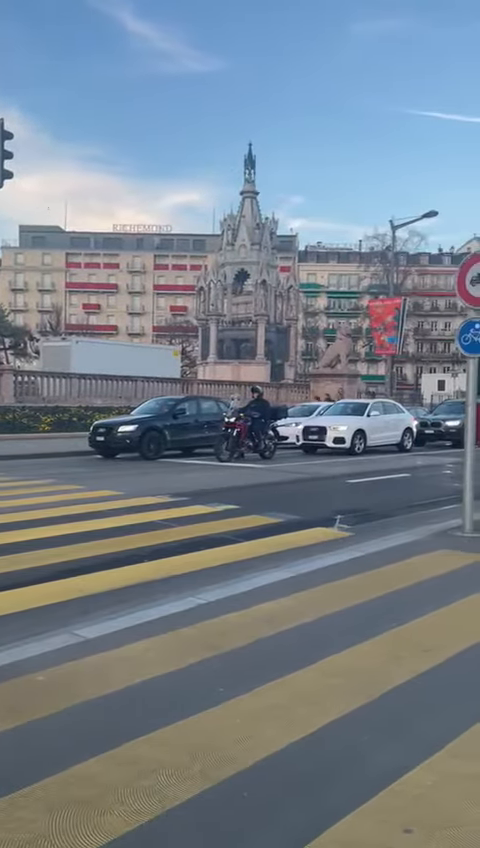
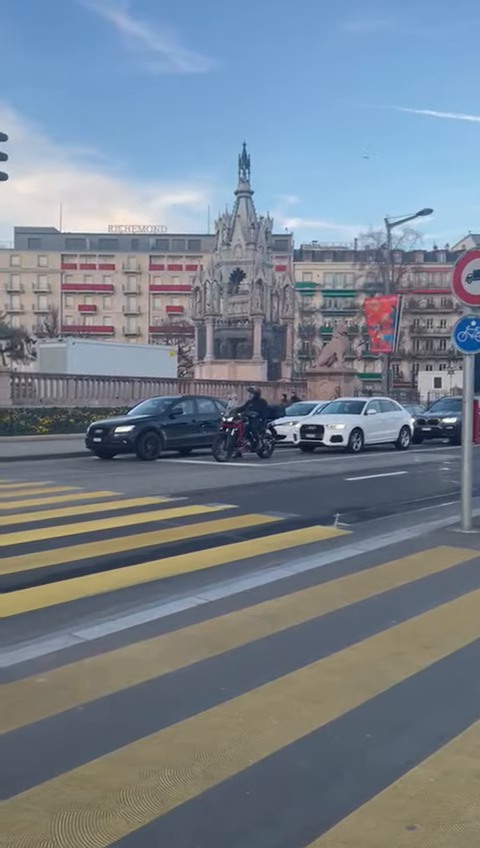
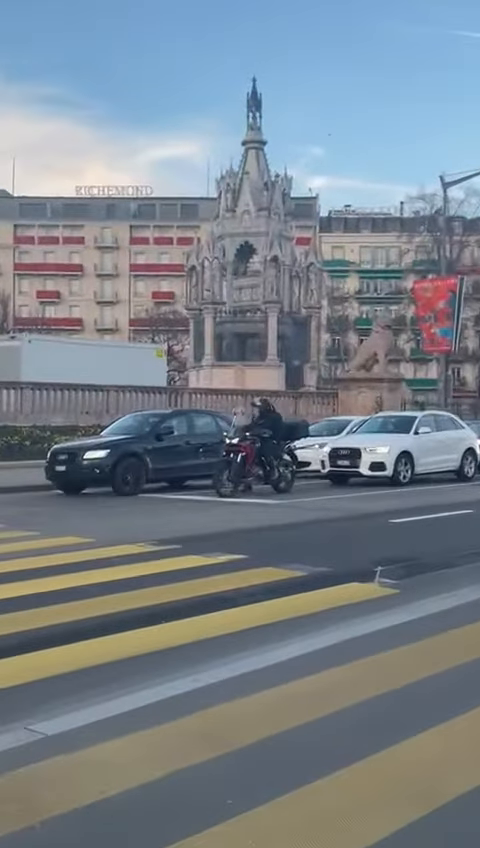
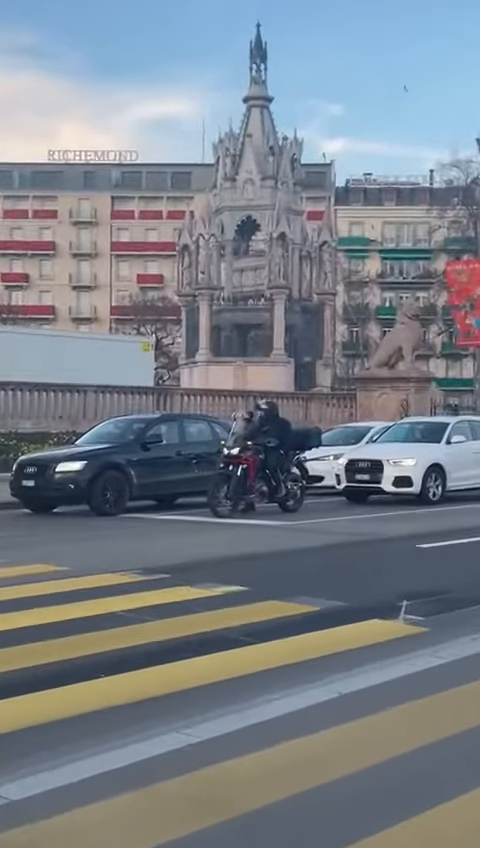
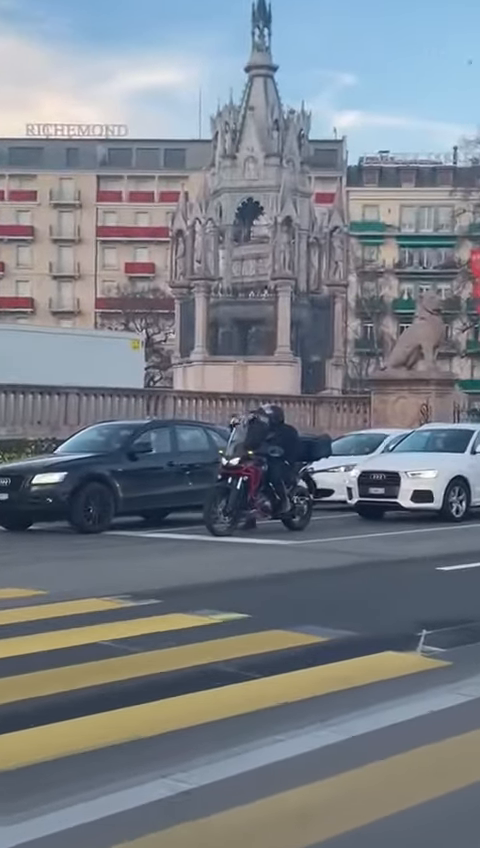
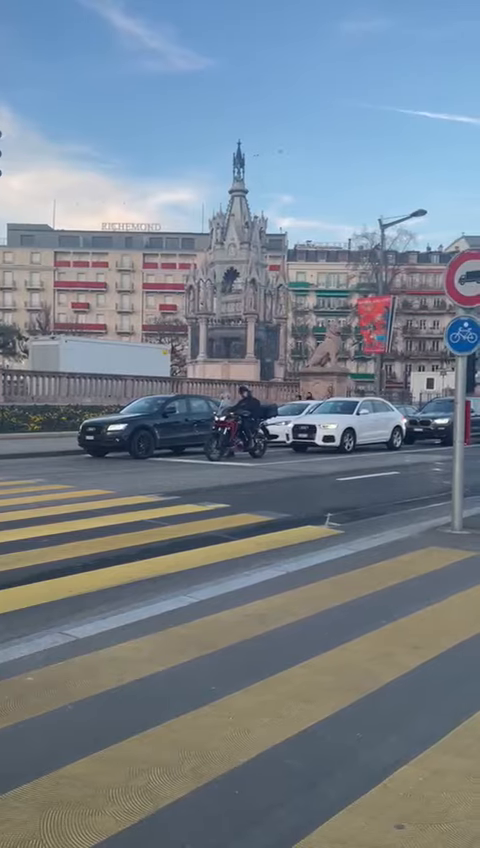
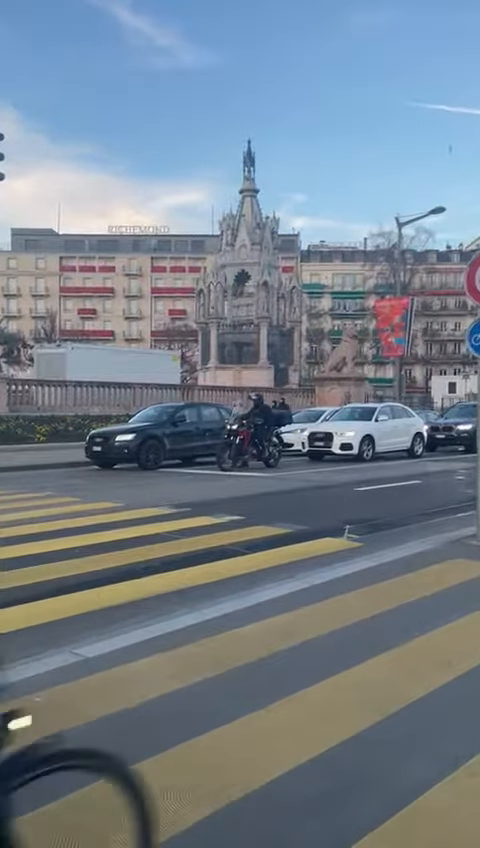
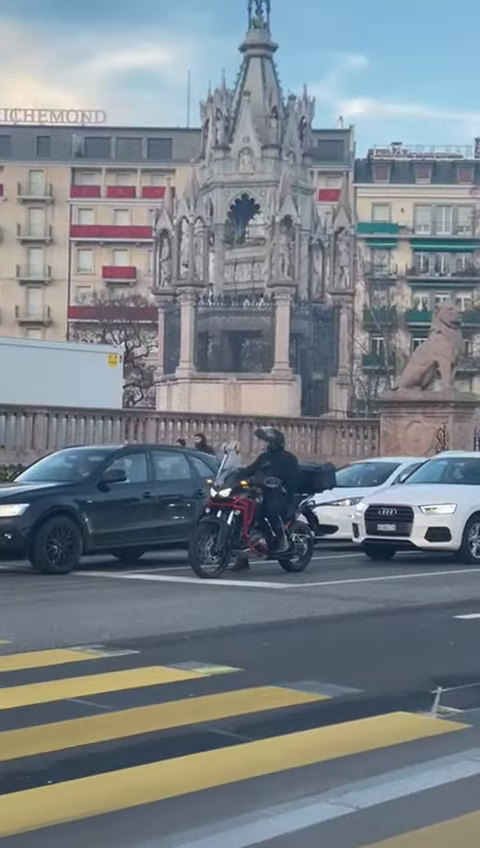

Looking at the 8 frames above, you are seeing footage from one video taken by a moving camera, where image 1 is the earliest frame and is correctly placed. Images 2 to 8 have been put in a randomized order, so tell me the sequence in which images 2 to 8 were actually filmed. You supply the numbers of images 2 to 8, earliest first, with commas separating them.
6, 2, 7, 3, 4, 5, 8
